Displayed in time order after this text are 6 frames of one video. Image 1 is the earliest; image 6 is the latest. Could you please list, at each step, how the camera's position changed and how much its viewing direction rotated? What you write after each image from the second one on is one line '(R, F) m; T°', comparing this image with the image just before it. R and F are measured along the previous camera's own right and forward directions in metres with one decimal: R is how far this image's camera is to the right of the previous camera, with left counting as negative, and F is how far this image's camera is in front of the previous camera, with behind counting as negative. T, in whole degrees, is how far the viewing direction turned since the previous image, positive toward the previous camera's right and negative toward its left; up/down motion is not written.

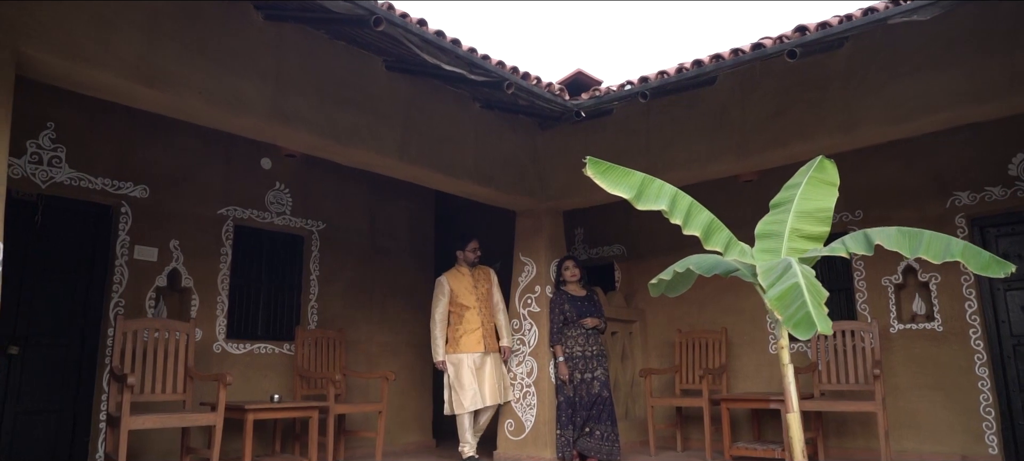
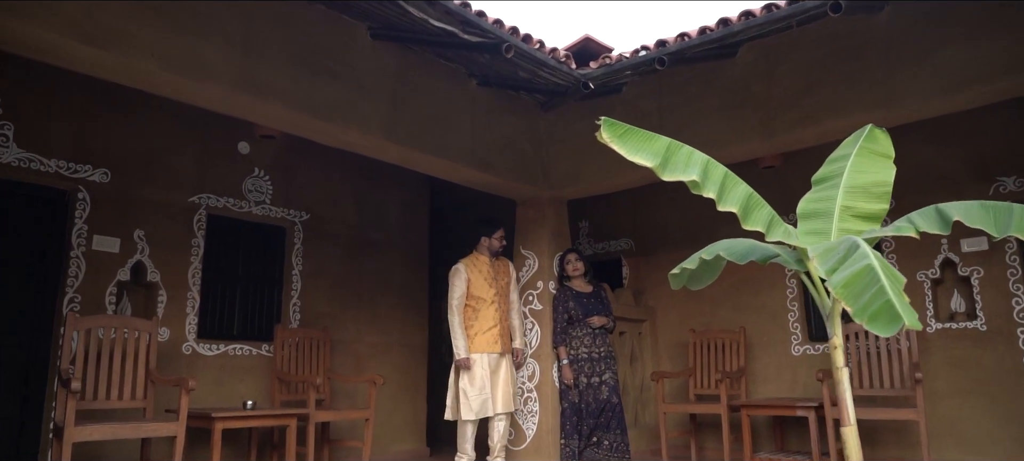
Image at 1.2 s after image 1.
(0.0, +0.4) m; 0°
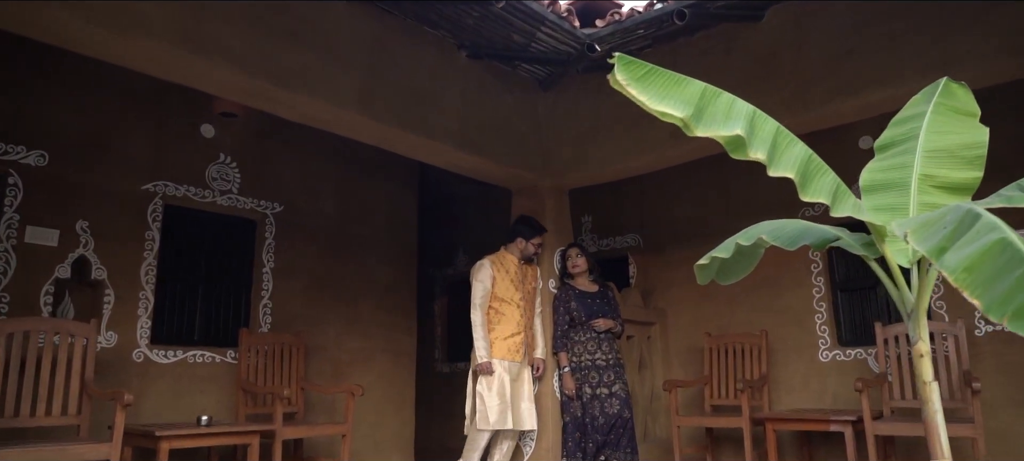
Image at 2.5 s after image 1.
(0.0, +0.5) m; 0°
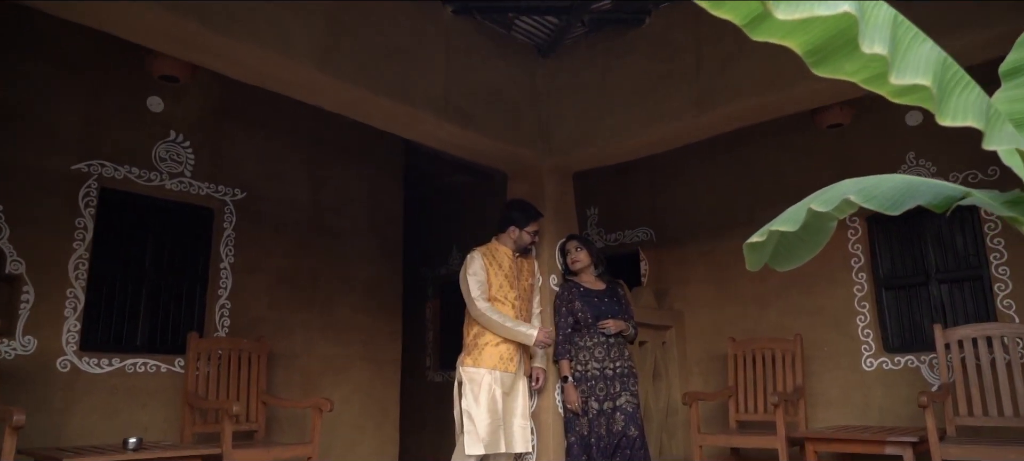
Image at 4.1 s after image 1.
(0.0, +0.6) m; 0°
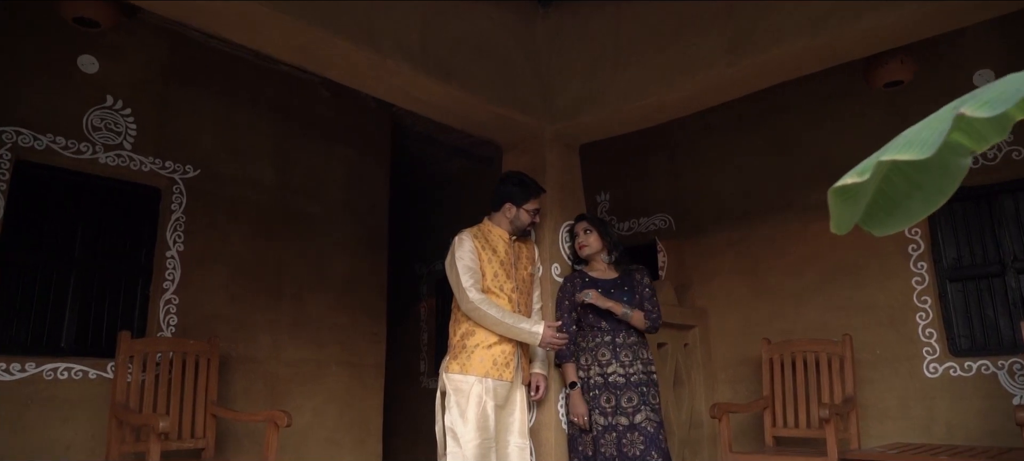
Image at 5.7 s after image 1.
(+0.1, +0.6) m; -1°
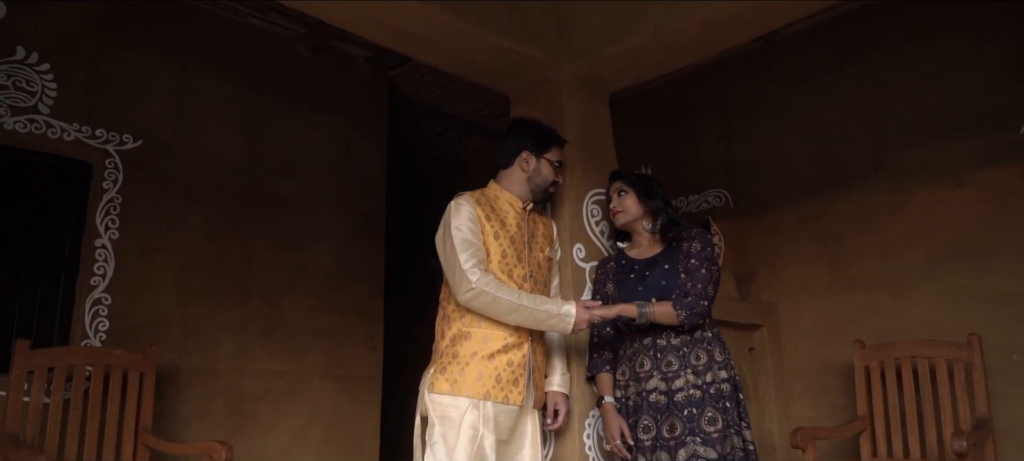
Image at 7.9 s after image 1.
(+0.1, +0.7) m; -4°
